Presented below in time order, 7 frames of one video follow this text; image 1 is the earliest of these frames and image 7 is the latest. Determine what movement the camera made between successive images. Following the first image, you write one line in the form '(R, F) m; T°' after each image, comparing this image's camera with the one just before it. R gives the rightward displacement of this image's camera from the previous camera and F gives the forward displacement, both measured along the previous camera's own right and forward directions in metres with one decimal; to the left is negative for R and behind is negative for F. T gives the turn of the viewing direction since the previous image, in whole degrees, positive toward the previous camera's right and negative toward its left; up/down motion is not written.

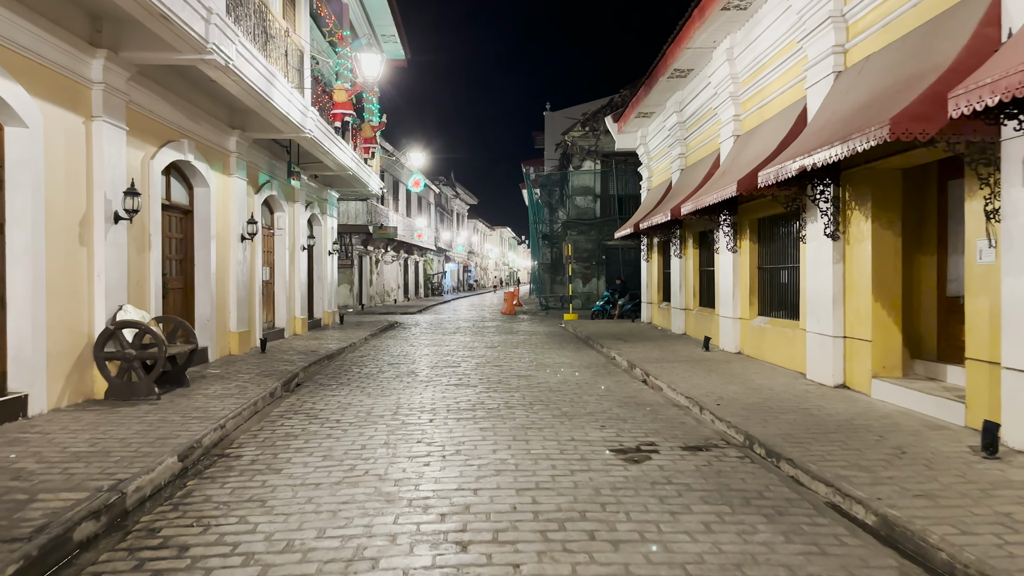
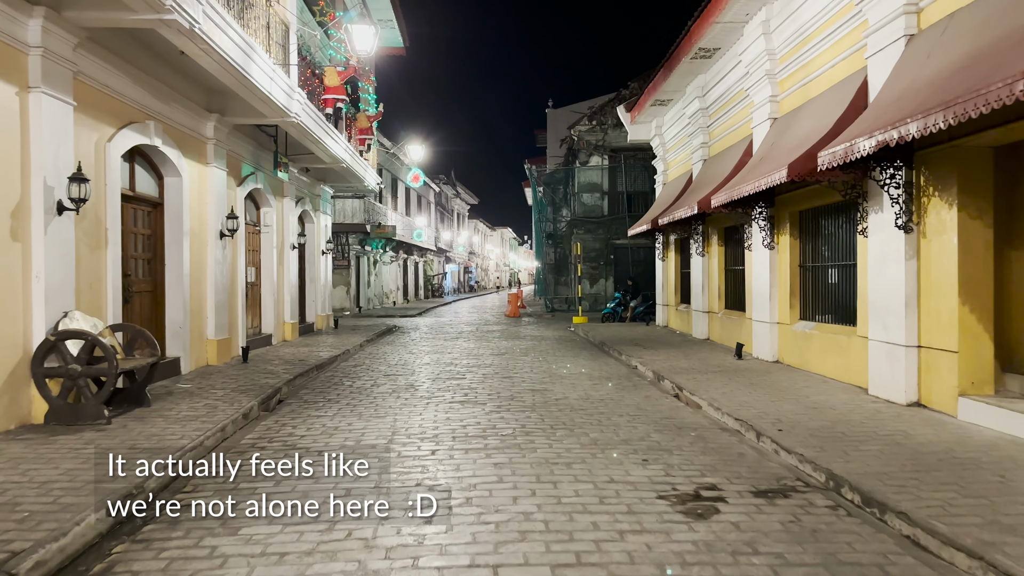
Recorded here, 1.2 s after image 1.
(-0.1, +1.2) m; 0°
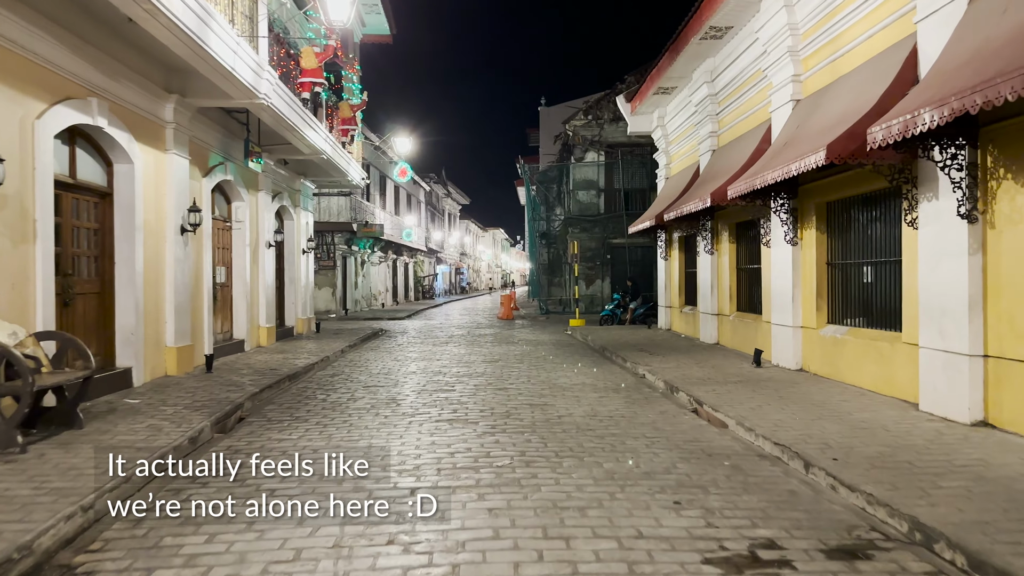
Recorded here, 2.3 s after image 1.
(0.0, +1.1) m; +1°
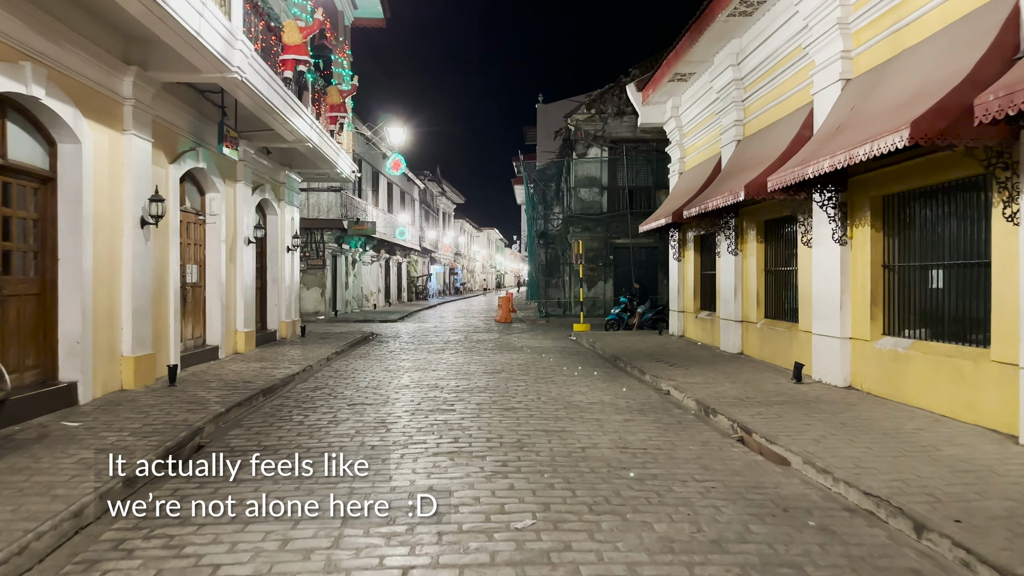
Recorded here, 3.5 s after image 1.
(-0.2, +1.2) m; 0°
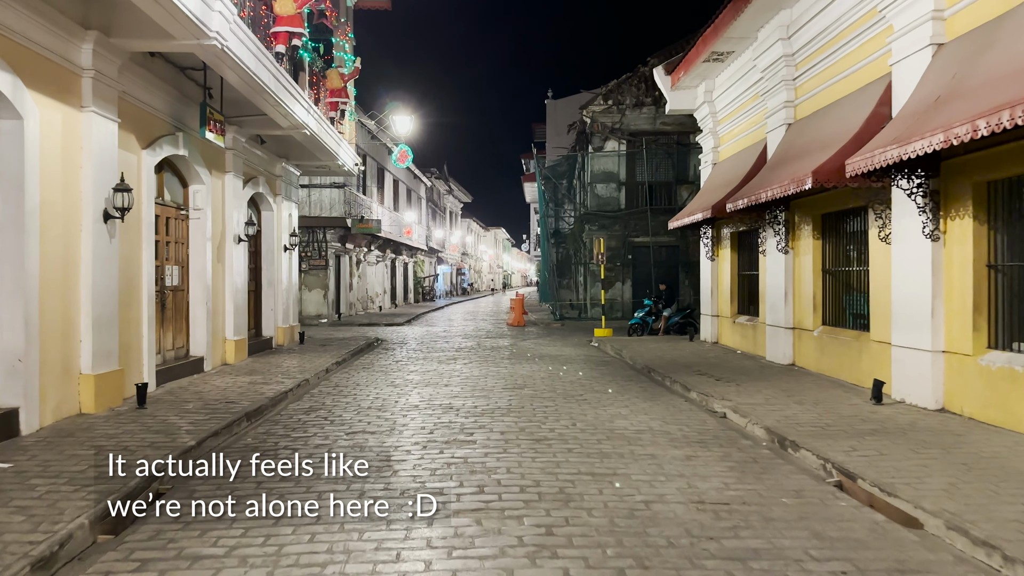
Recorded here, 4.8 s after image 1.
(-0.2, +1.3) m; 0°
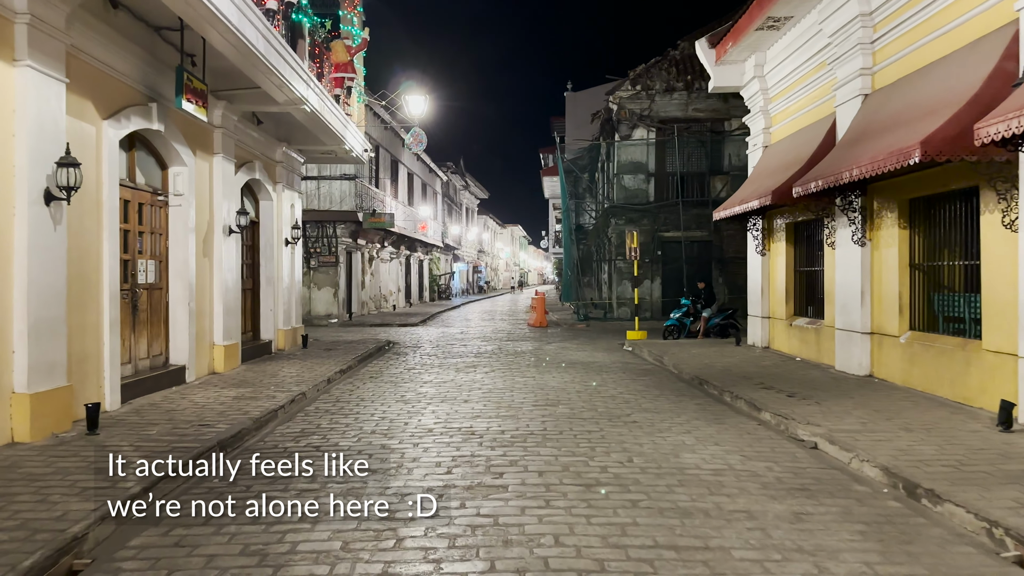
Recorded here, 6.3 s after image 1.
(-0.2, +1.4) m; -1°
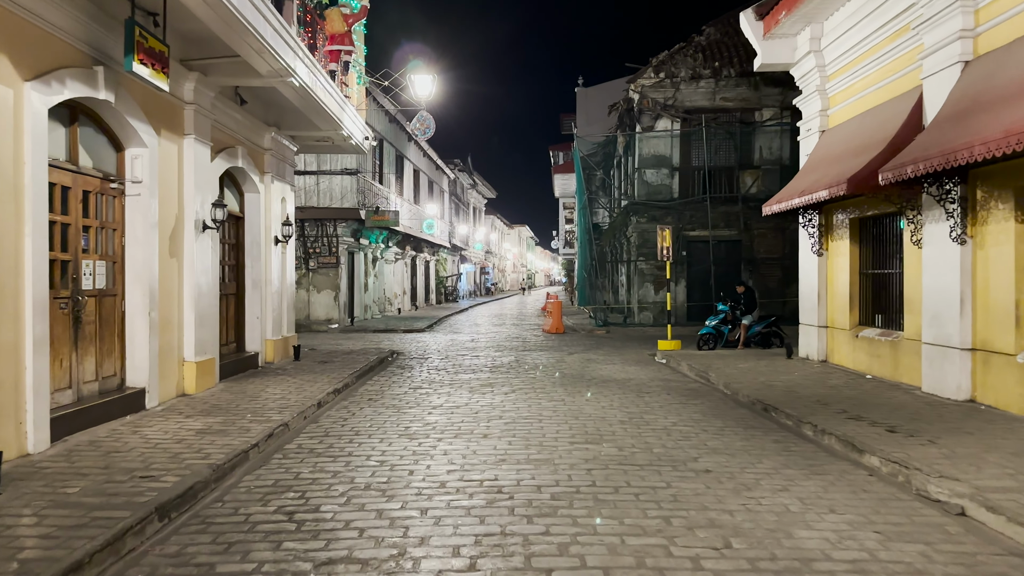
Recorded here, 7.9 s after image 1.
(-0.2, +1.5) m; 0°
